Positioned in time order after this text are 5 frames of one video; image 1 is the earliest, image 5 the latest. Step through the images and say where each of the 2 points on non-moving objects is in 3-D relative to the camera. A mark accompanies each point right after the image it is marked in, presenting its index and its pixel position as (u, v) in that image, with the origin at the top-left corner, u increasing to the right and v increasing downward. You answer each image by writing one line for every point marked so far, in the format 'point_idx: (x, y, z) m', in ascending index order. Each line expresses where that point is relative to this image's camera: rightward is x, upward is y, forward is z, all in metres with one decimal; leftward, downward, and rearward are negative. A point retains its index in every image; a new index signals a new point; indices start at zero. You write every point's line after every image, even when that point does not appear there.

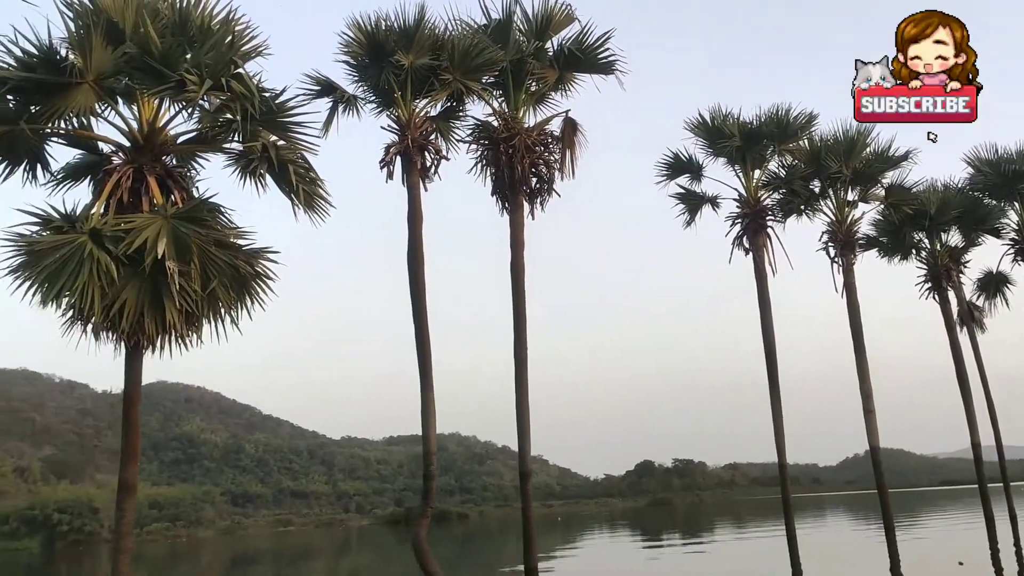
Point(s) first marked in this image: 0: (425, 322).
0: (-1.1, -0.4, +10.6) m
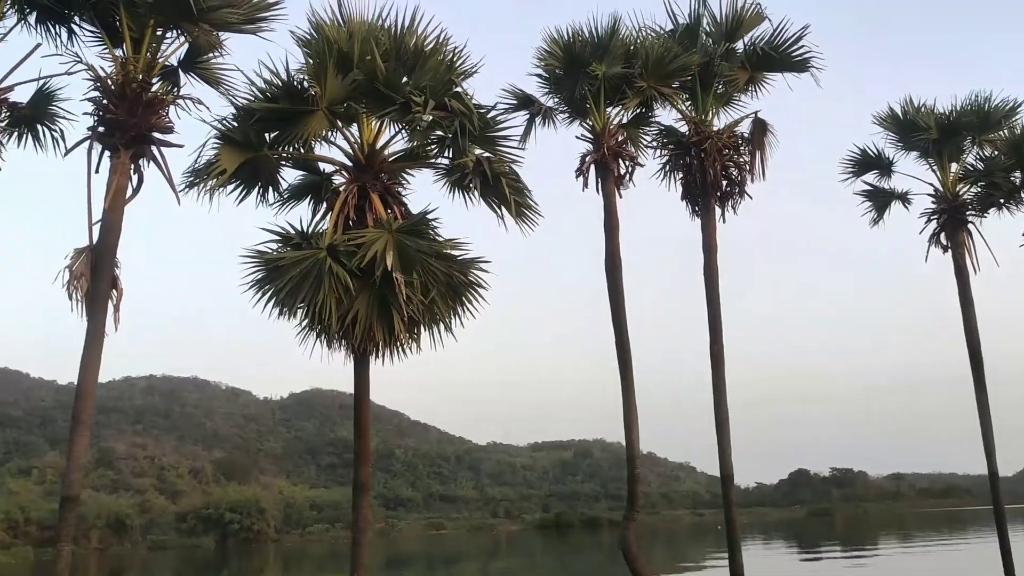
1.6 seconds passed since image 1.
0: (+1.4, -0.5, +10.7) m
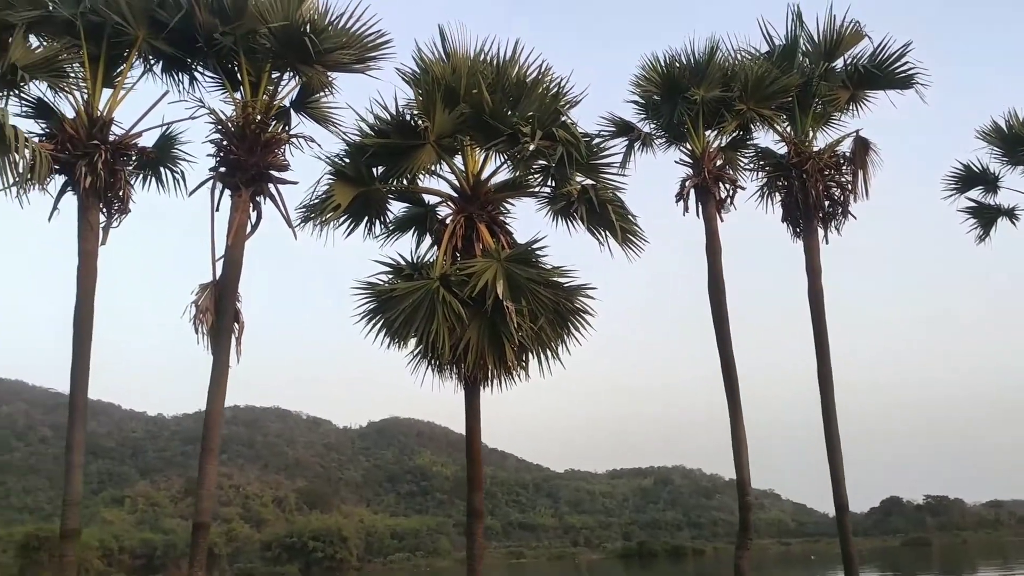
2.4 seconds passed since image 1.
0: (+2.7, -0.8, +10.6) m
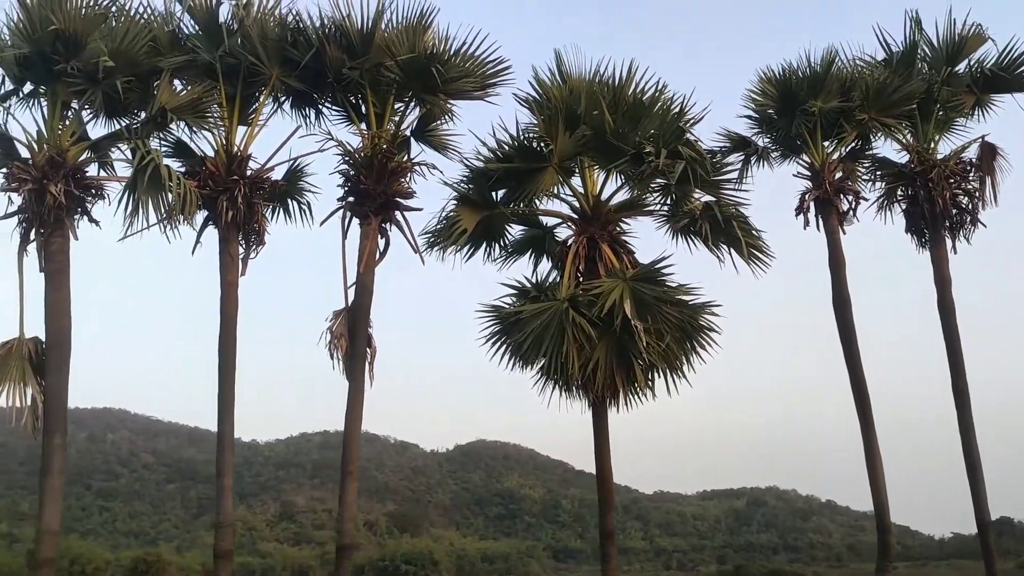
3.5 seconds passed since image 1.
0: (+4.1, -0.9, +10.3) m
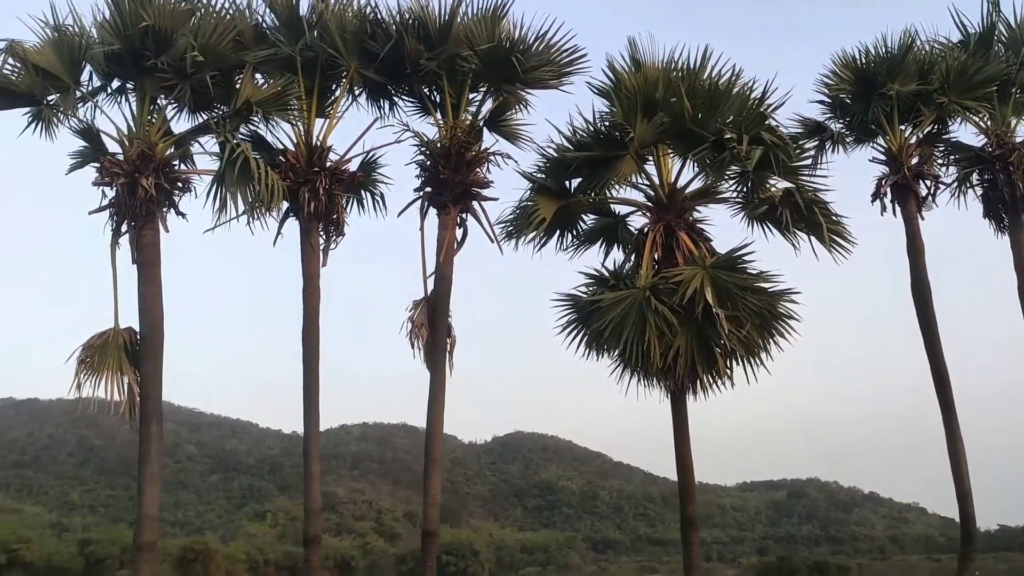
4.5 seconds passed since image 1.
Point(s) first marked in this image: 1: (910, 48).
0: (+5.0, -0.8, +10.1) m
1: (+4.7, +2.9, +10.2) m
